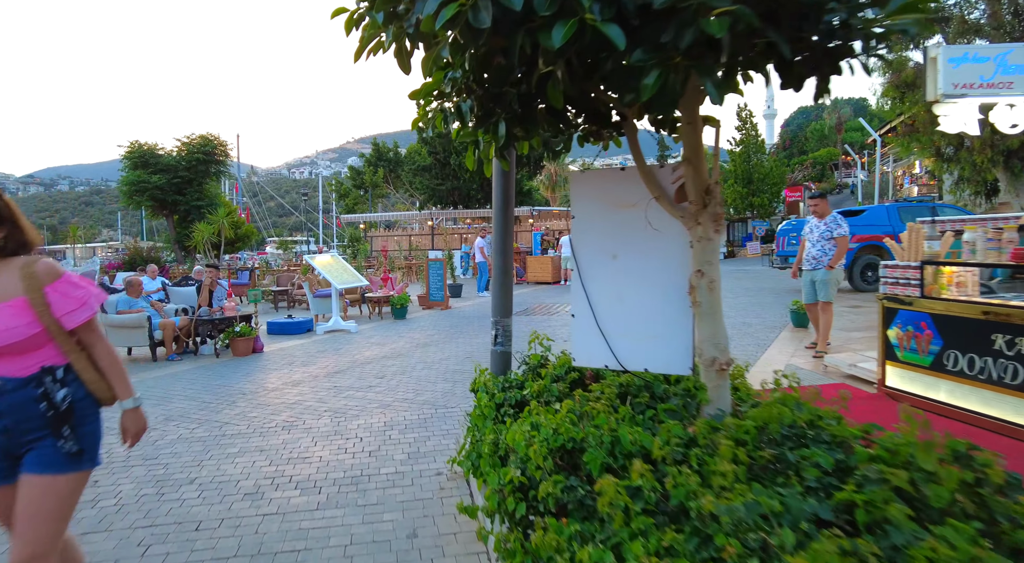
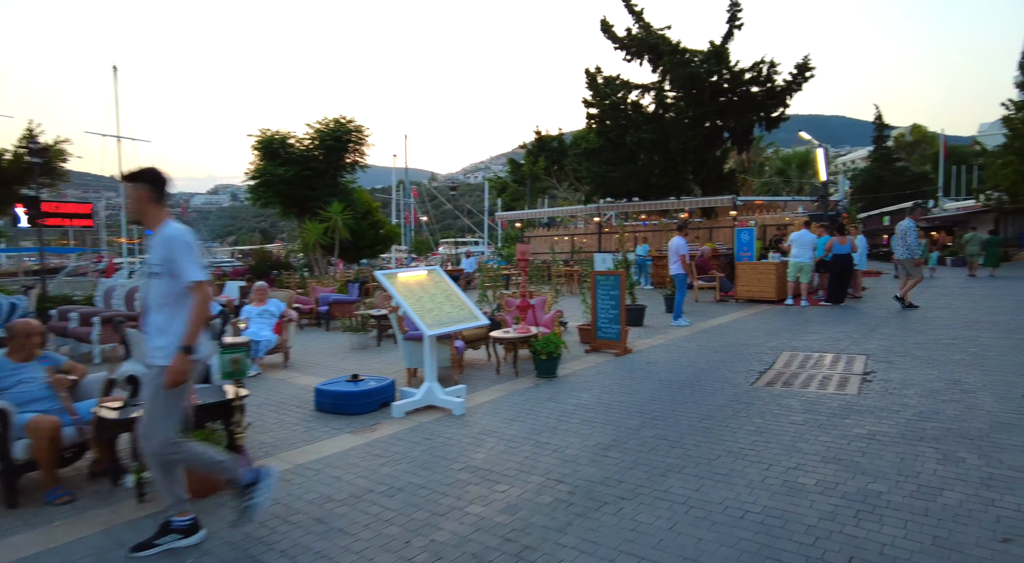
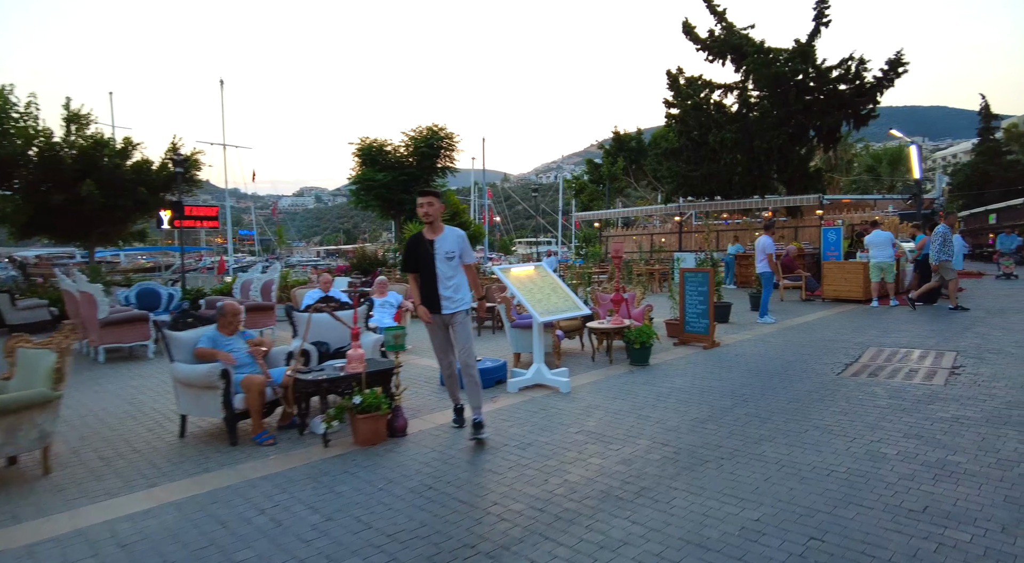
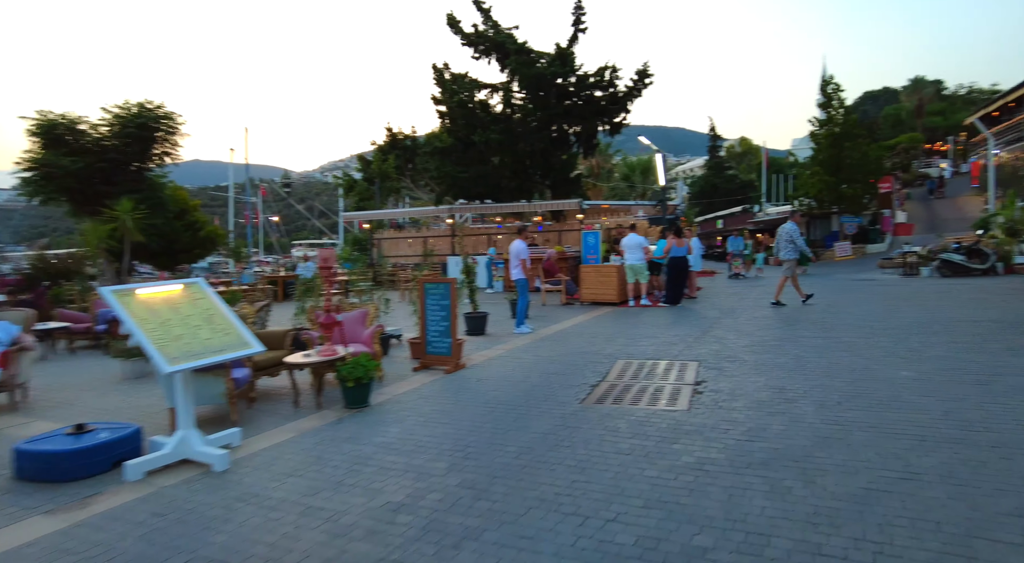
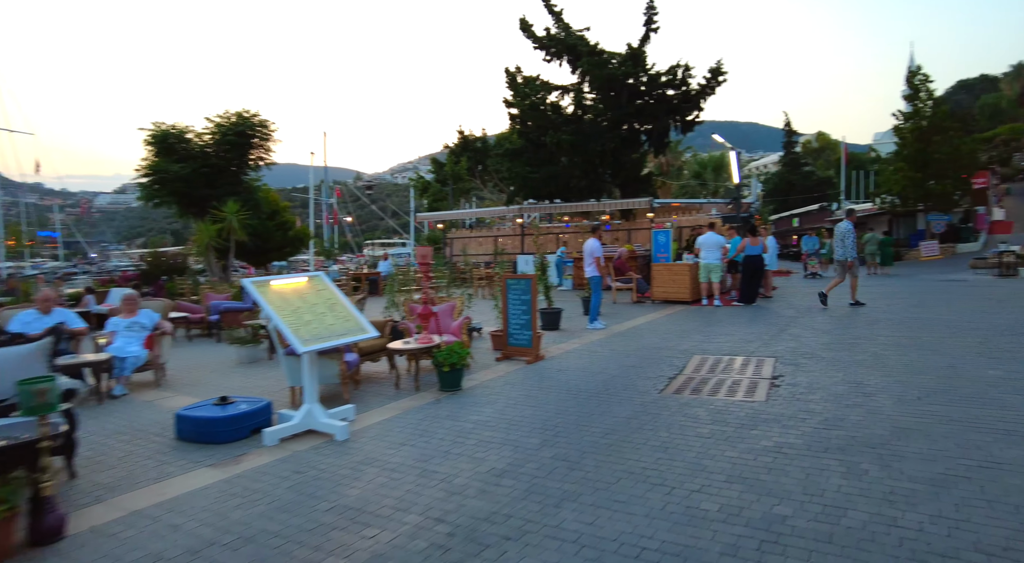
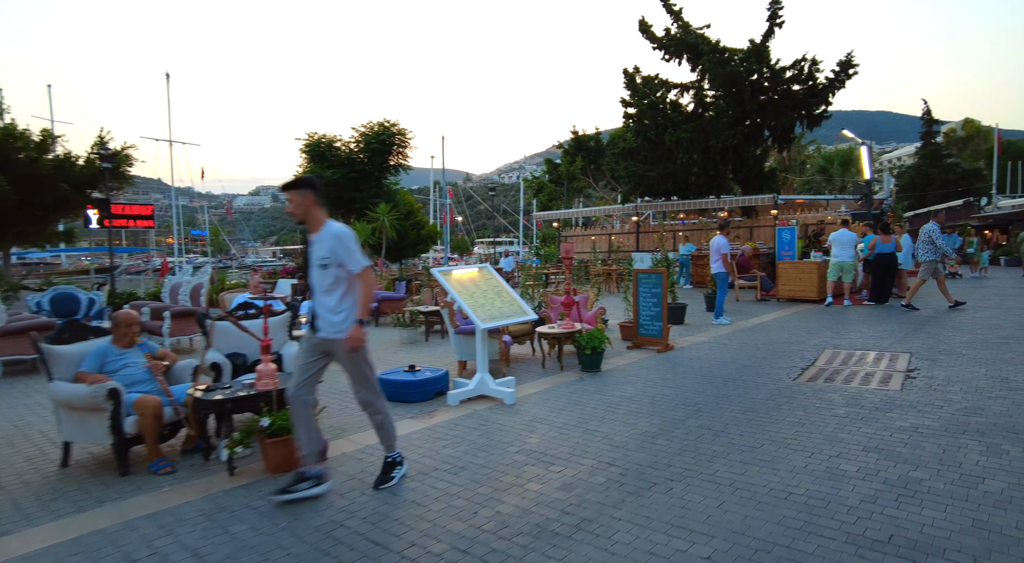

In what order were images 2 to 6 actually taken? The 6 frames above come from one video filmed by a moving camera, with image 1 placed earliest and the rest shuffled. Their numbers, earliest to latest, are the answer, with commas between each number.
3, 6, 2, 5, 4
